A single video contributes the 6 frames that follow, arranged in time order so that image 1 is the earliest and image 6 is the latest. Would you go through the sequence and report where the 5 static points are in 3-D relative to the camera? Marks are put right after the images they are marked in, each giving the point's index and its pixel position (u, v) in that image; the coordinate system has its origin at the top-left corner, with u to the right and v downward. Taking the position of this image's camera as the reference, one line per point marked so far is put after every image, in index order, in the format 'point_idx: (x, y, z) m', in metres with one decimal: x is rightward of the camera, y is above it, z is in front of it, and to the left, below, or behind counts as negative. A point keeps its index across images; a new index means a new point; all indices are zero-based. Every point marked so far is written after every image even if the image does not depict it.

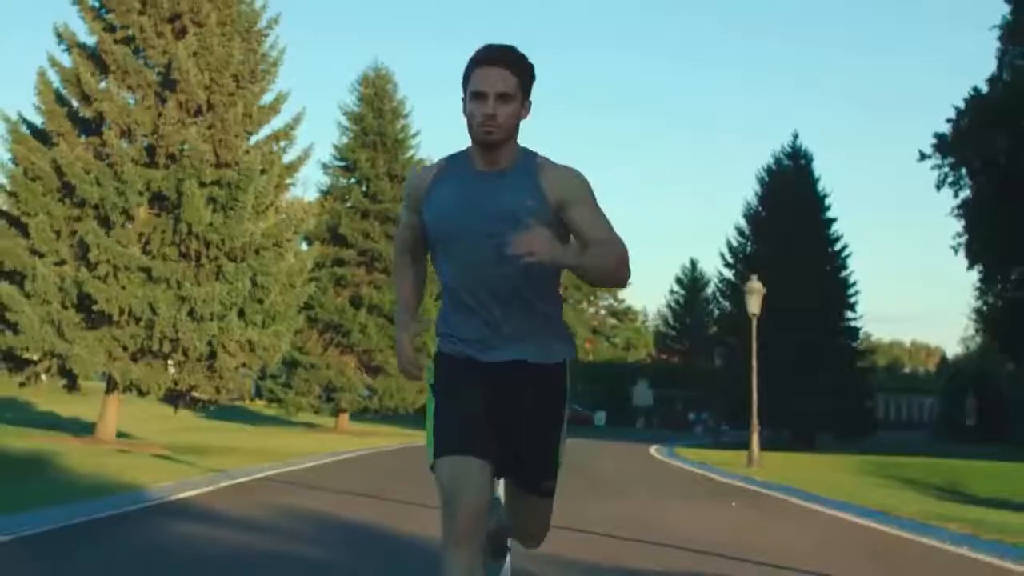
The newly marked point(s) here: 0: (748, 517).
0: (+2.8, -2.7, +17.4) m
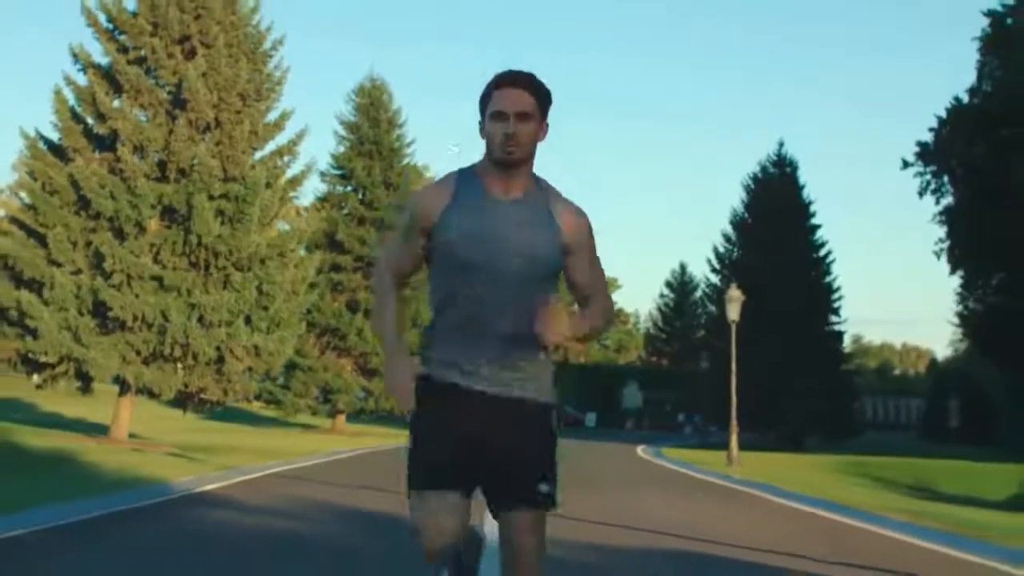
0: (+2.7, -2.8, +18.7) m
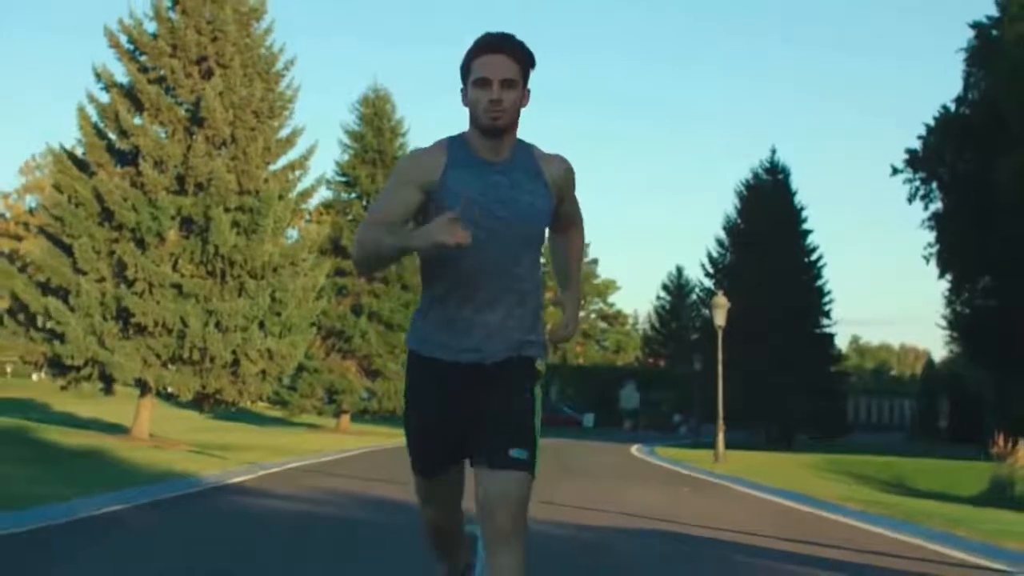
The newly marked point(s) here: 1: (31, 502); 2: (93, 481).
0: (+2.7, -2.9, +20.2) m
1: (-5.0, -2.2, +15.0) m
2: (-4.9, -2.2, +17.2) m
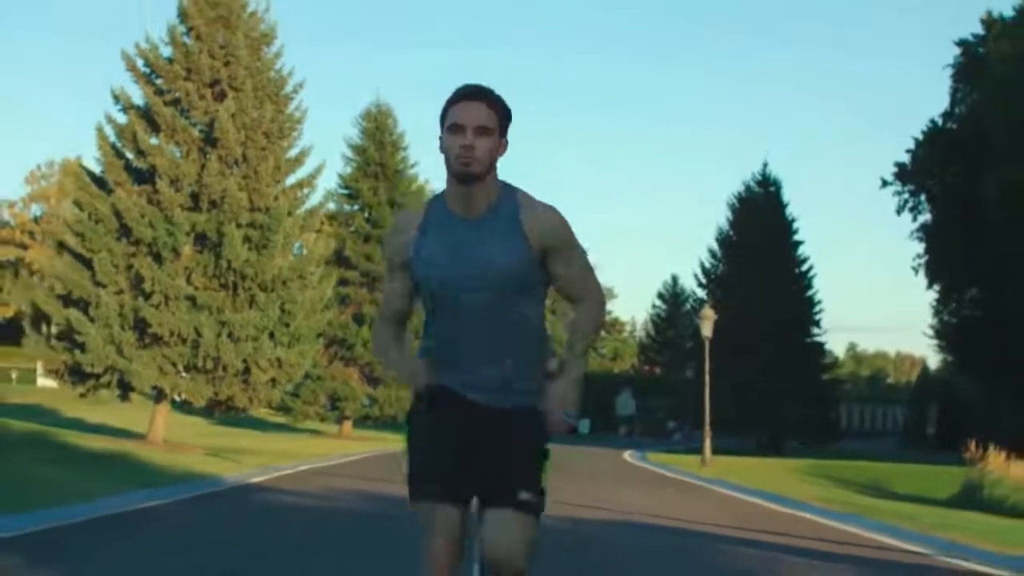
0: (+2.6, -3.1, +21.5) m
1: (-5.0, -2.4, +16.3) m
2: (-5.0, -2.4, +18.5) m
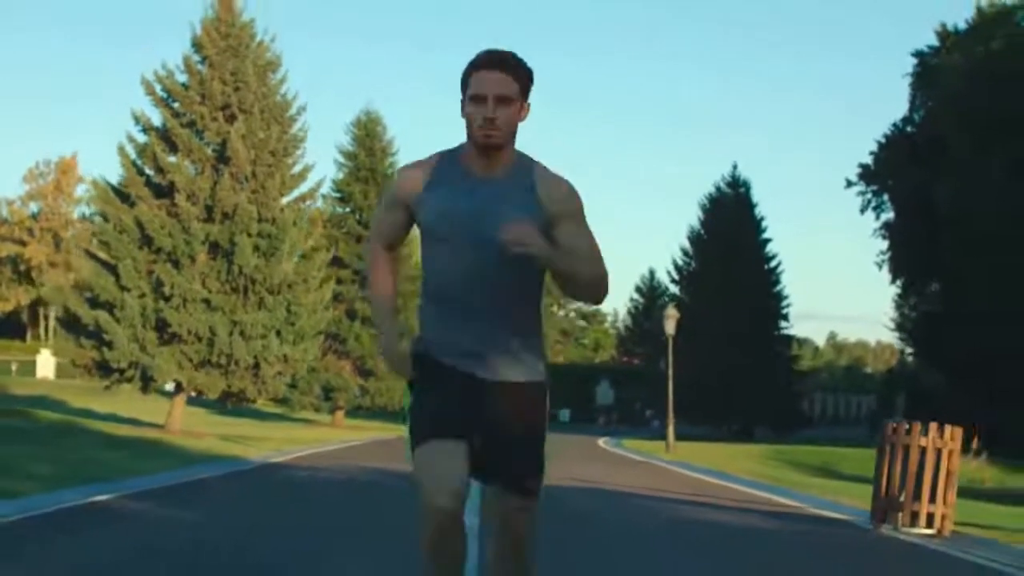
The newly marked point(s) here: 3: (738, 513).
0: (+2.3, -3.2, +24.7) m
1: (-5.2, -2.5, +19.4) m
2: (-5.3, -2.6, +21.6) m
3: (+2.6, -2.6, +16.8) m
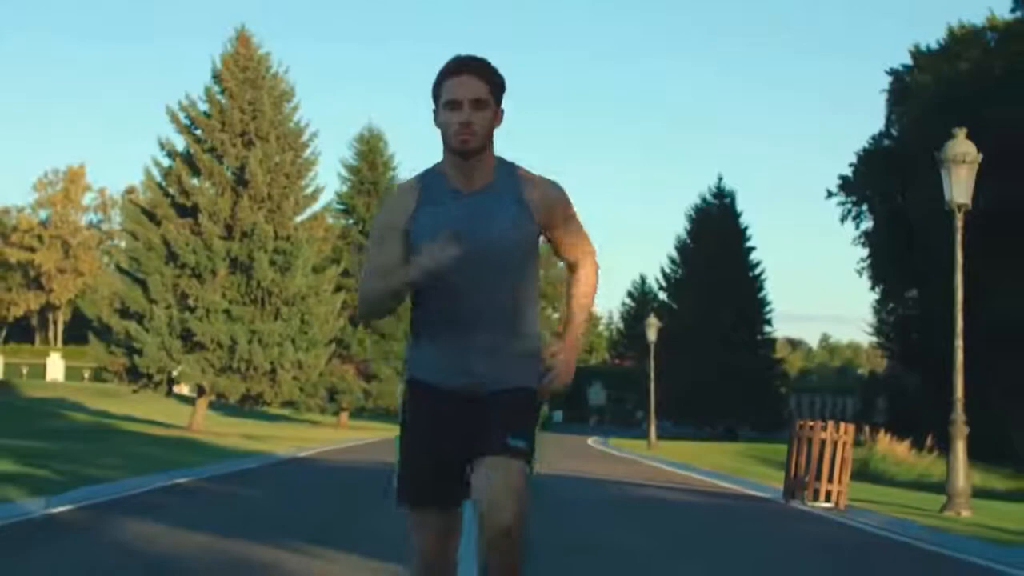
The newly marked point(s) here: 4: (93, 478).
0: (+2.2, -3.5, +27.5) m
1: (-5.3, -2.8, +22.1) m
2: (-5.4, -2.8, +24.4) m
3: (+2.5, -2.9, +19.6) m
4: (-5.6, -2.6, +19.3) m
